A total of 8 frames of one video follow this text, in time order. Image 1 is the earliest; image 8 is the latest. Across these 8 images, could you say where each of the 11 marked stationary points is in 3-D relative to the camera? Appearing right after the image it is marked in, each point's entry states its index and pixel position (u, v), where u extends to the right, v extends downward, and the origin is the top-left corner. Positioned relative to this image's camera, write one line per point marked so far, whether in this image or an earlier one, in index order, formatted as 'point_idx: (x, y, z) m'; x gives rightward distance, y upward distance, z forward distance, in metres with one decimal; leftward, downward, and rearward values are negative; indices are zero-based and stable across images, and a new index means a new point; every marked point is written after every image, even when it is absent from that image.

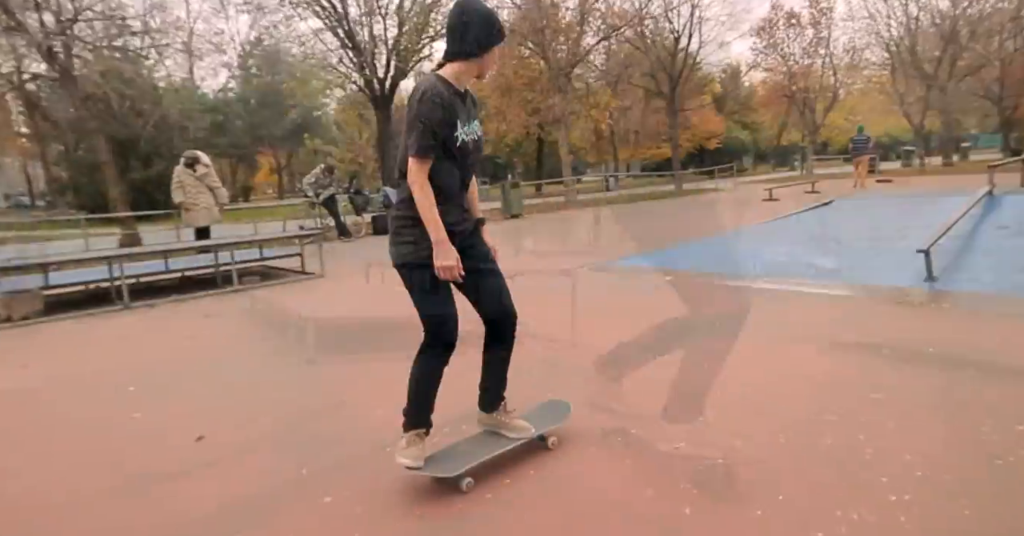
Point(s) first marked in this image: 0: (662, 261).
0: (+1.9, +0.1, +6.9) m
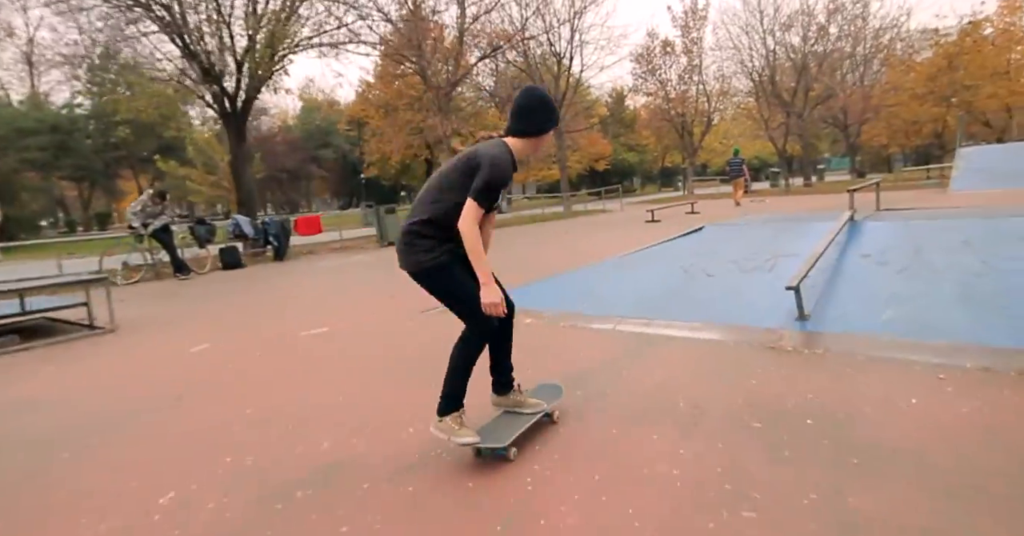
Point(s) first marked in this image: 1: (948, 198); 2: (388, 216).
0: (+0.2, -0.3, +6.1) m
1: (+13.8, +2.2, +17.7) m
2: (-3.4, +1.4, +14.8) m
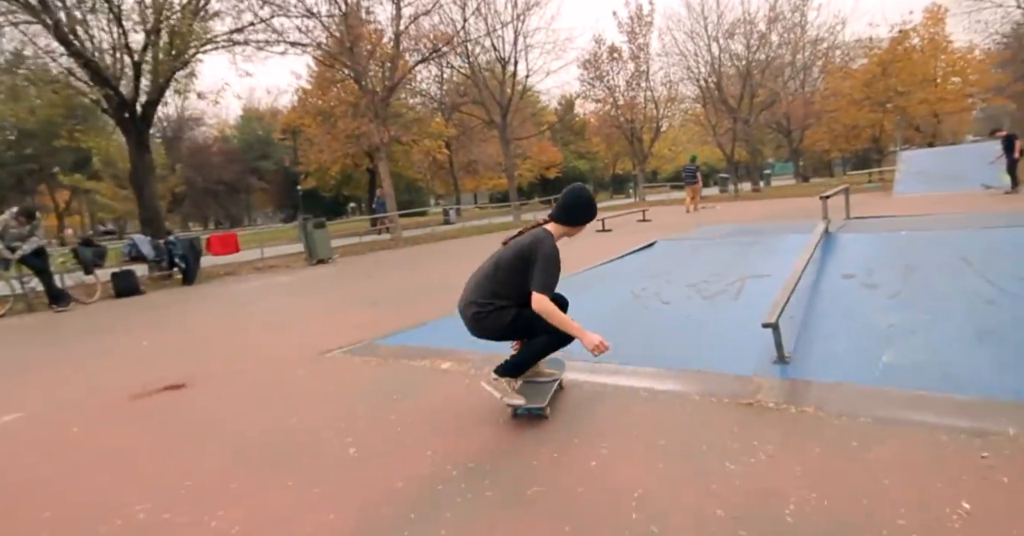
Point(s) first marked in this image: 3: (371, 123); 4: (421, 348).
0: (-0.5, -0.6, +5.0) m
1: (+12.1, +2.1, +17.7) m
2: (-4.8, +0.9, +13.5) m
3: (-5.0, +5.1, +19.3) m
4: (-0.8, -0.7, +4.8) m
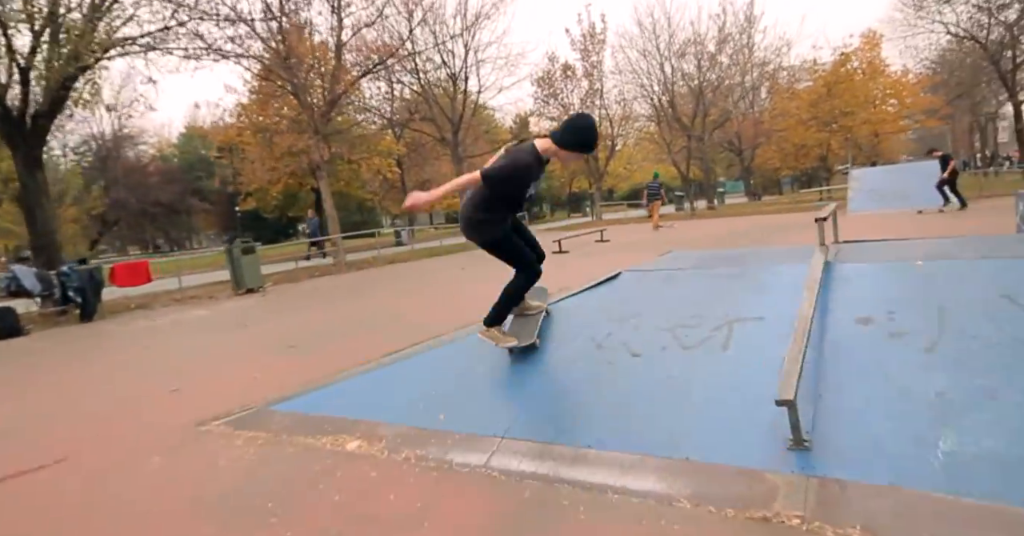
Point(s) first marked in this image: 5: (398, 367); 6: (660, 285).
0: (-1.0, -0.9, +4.0) m
1: (+10.6, +1.6, +17.6) m
2: (-5.9, +0.2, +12.2) m
3: (-6.6, +4.3, +18.0) m
4: (-1.3, -1.0, +3.7) m
5: (-0.9, -0.8, +4.2) m
6: (+1.2, -0.1, +4.5) m
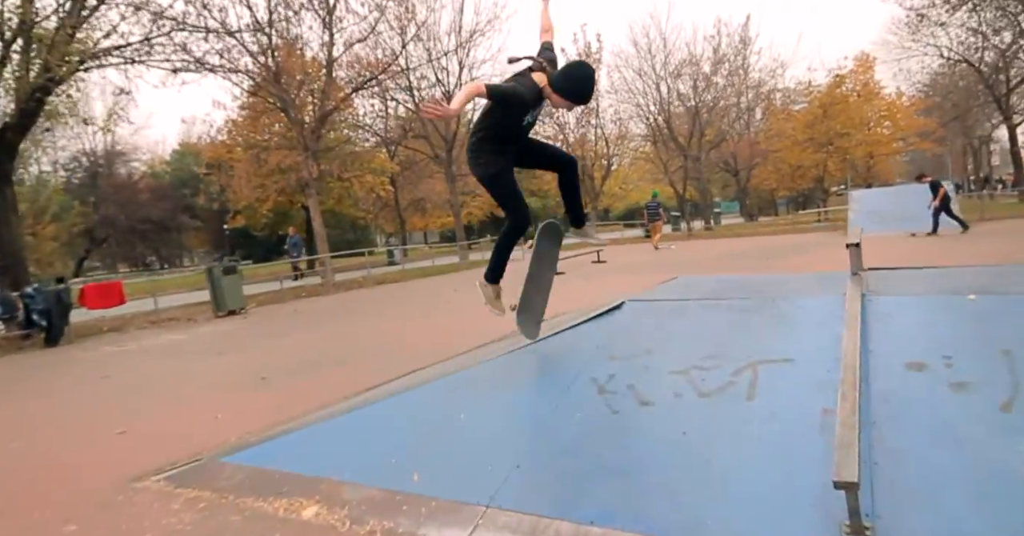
0: (-1.1, -1.1, +3.4) m
1: (+10.4, +0.9, +17.2) m
2: (-6.1, -0.2, +11.6) m
3: (-6.8, +3.6, +17.6) m
4: (-1.3, -1.2, +3.2) m
5: (-0.9, -1.0, +3.7) m
6: (+1.1, -0.3, +4.0) m
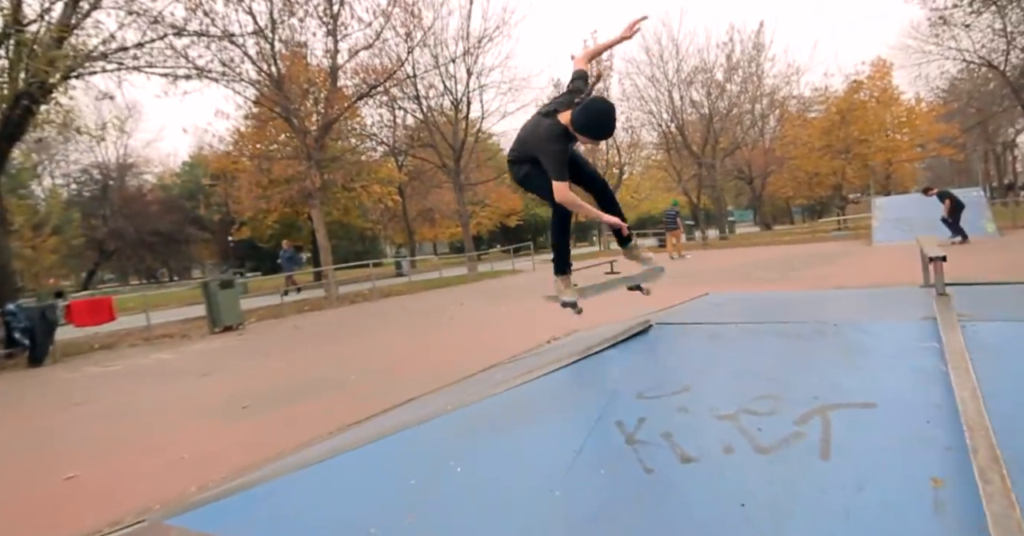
0: (-1.1, -1.2, +2.8) m
1: (+10.7, +0.5, +16.5) m
2: (-5.9, -0.5, +11.1) m
3: (-6.5, +3.2, +17.2) m
4: (-1.3, -1.3, +2.6) m
5: (-0.9, -1.1, +3.1) m
6: (+1.2, -0.5, +3.4) m
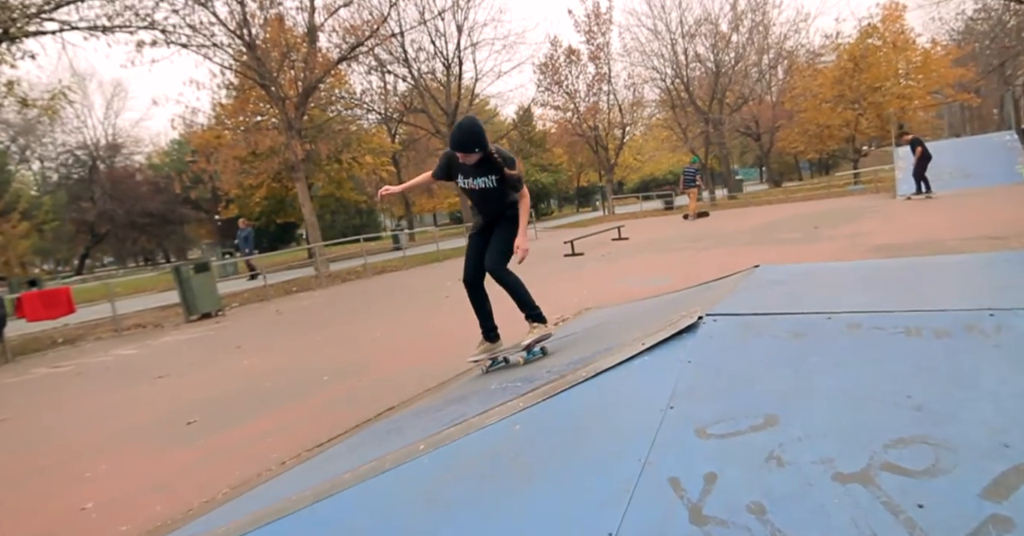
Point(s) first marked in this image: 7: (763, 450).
0: (-1.0, -1.2, +1.9) m
1: (+10.7, +1.8, +15.3) m
2: (-5.9, -0.2, +10.2) m
3: (-6.6, +3.9, +16.0) m
4: (-1.3, -1.3, +1.6) m
5: (-0.9, -1.0, +2.2) m
6: (+1.2, -0.3, +2.4) m
7: (+0.8, -0.6, +1.8) m
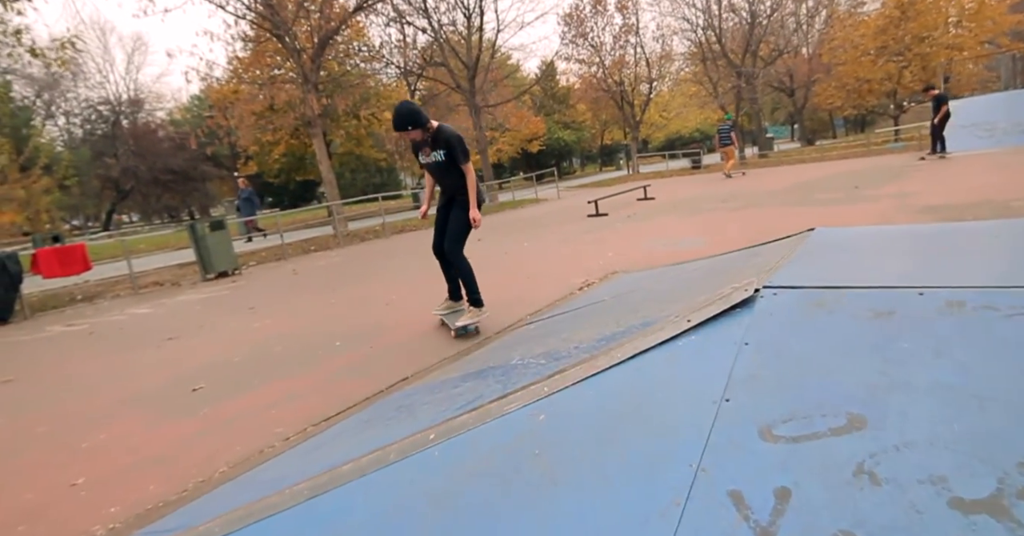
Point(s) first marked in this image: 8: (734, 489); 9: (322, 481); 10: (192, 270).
0: (-1.0, -1.0, +1.7) m
1: (+11.3, +2.8, +14.4) m
2: (-5.5, +0.6, +10.0) m
3: (-6.0, +5.1, +15.5) m
4: (-1.2, -1.2, +1.4) m
5: (-0.8, -0.9, +1.9) m
6: (+1.3, -0.2, +2.0) m
7: (+0.9, -0.5, +1.5) m
8: (+0.6, -0.6, +1.5) m
9: (-0.7, -0.8, +2.1) m
10: (-6.2, 0.0, +10.7) m
